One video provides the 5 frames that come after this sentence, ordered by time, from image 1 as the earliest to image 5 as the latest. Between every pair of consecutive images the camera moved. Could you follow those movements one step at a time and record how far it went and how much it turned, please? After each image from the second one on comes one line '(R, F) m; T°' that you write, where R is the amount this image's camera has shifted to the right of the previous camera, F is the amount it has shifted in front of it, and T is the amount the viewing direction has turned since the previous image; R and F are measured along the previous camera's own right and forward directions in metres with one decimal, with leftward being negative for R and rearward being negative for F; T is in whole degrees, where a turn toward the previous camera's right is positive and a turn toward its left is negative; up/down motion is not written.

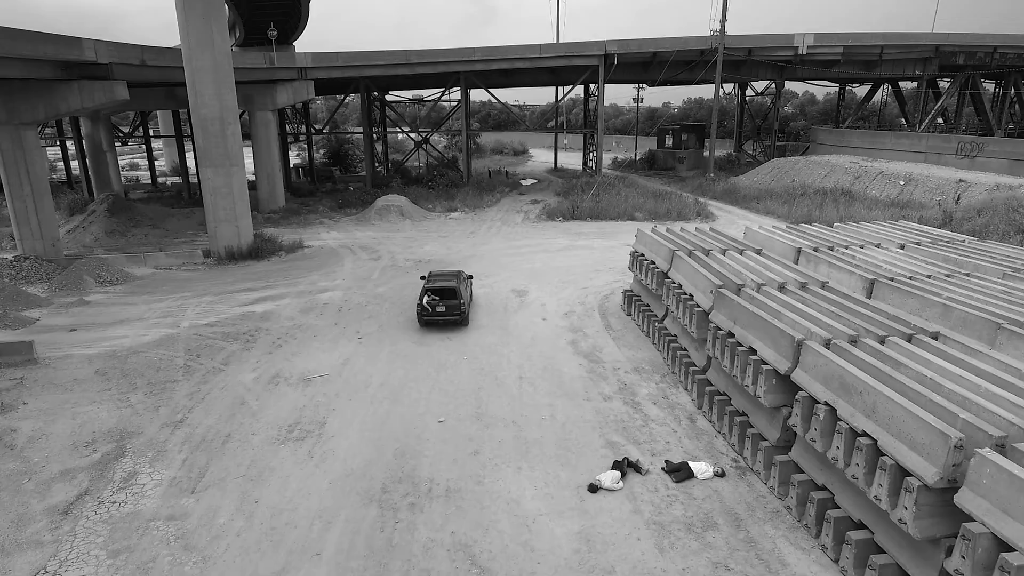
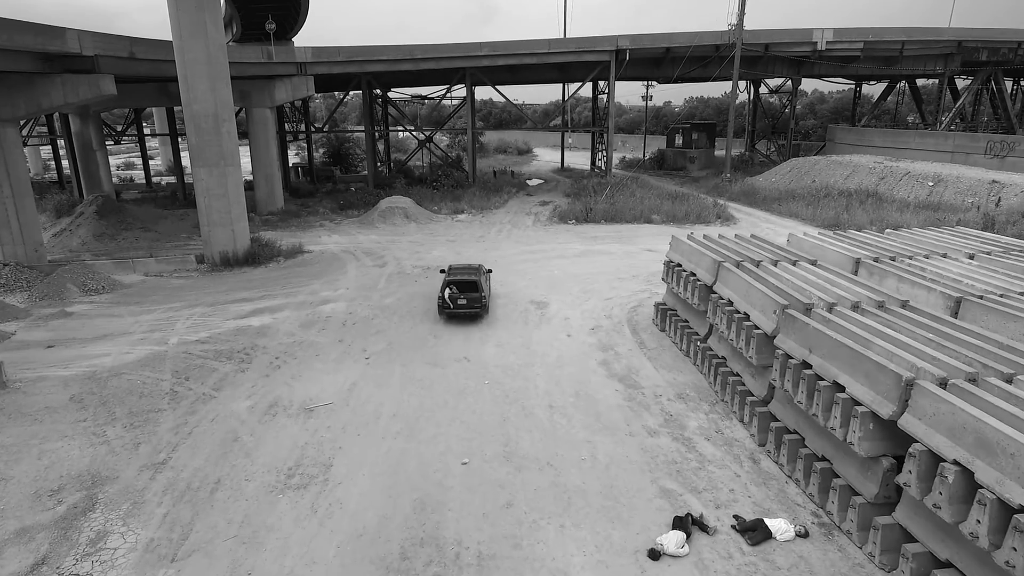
(-0.5, +1.2) m; 0°
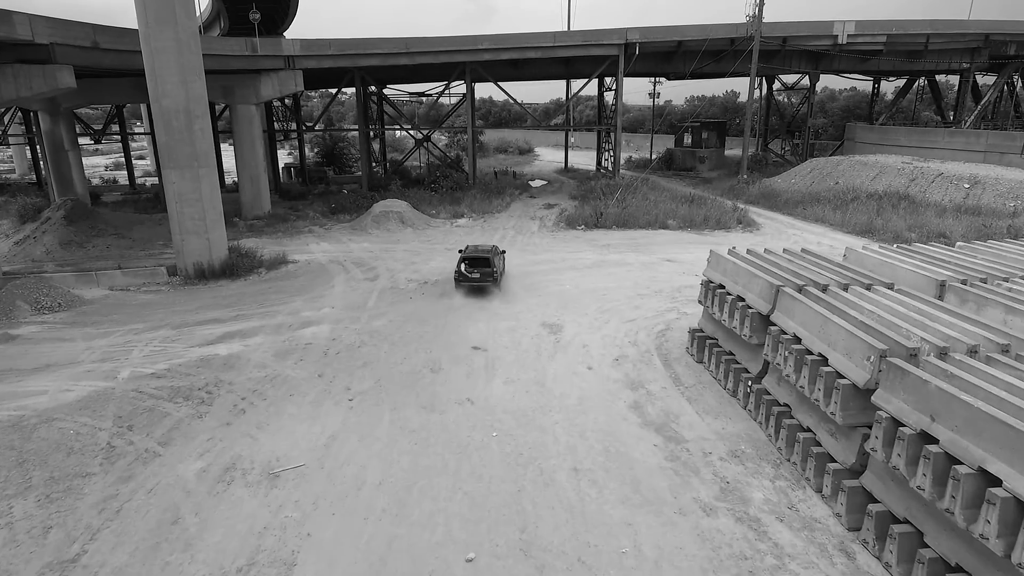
(-0.2, +1.8) m; 0°
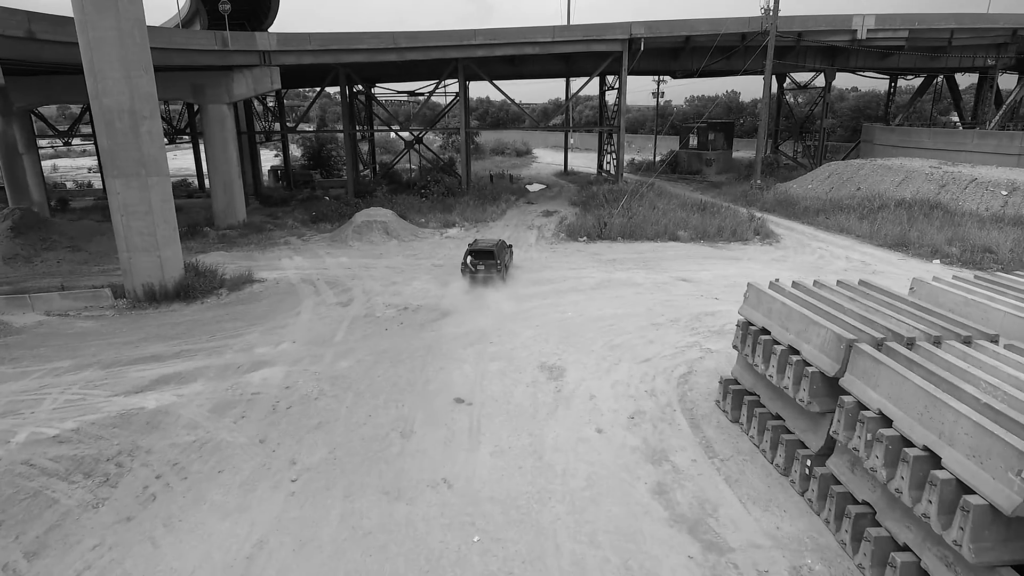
(+0.1, +2.0) m; 0°
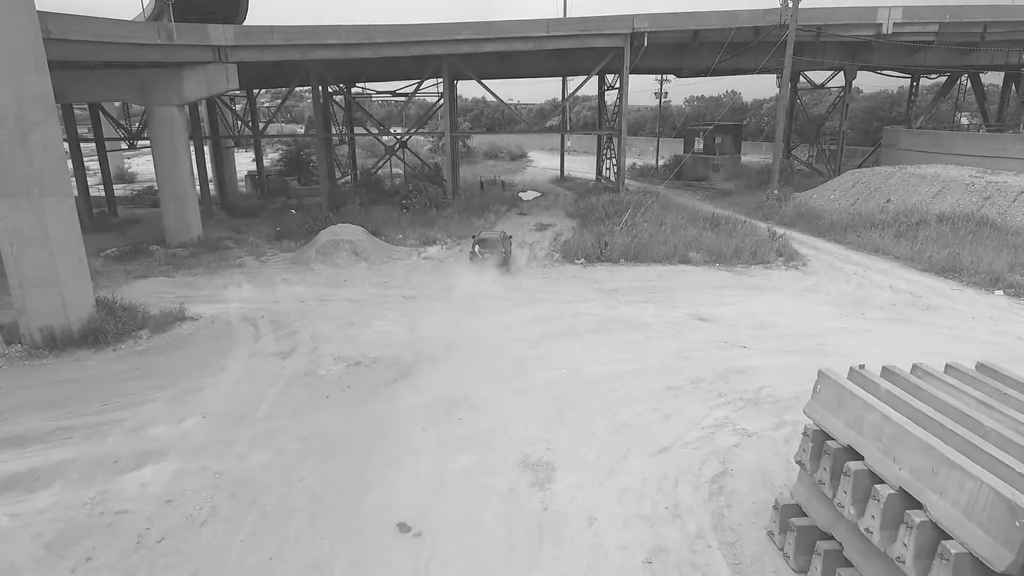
(+0.4, +2.6) m; 0°
